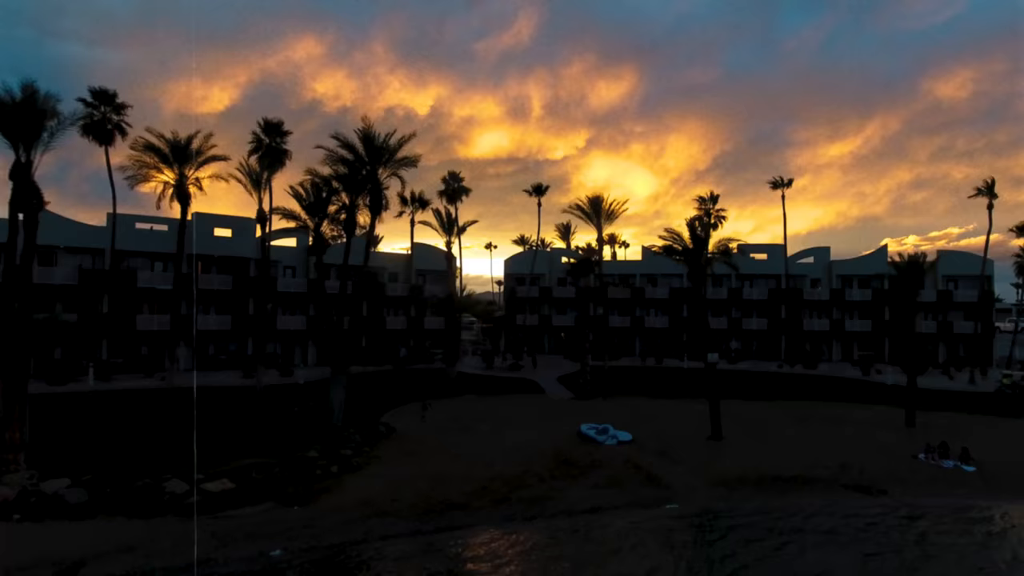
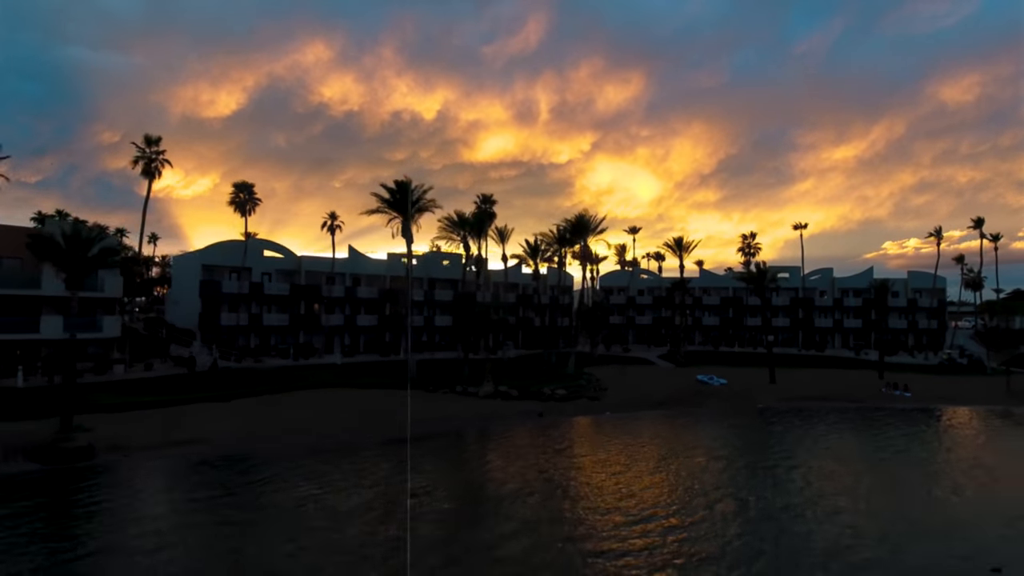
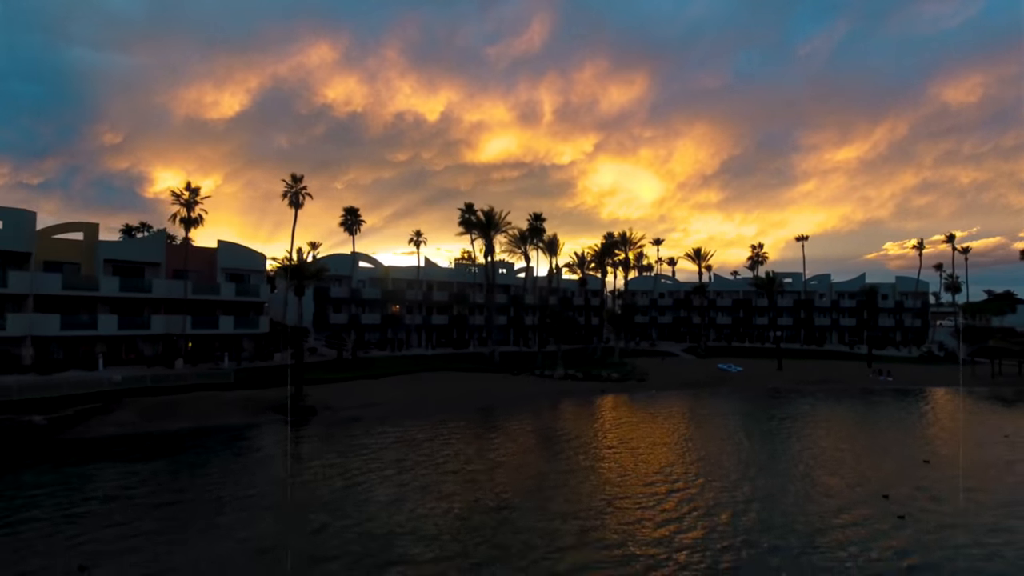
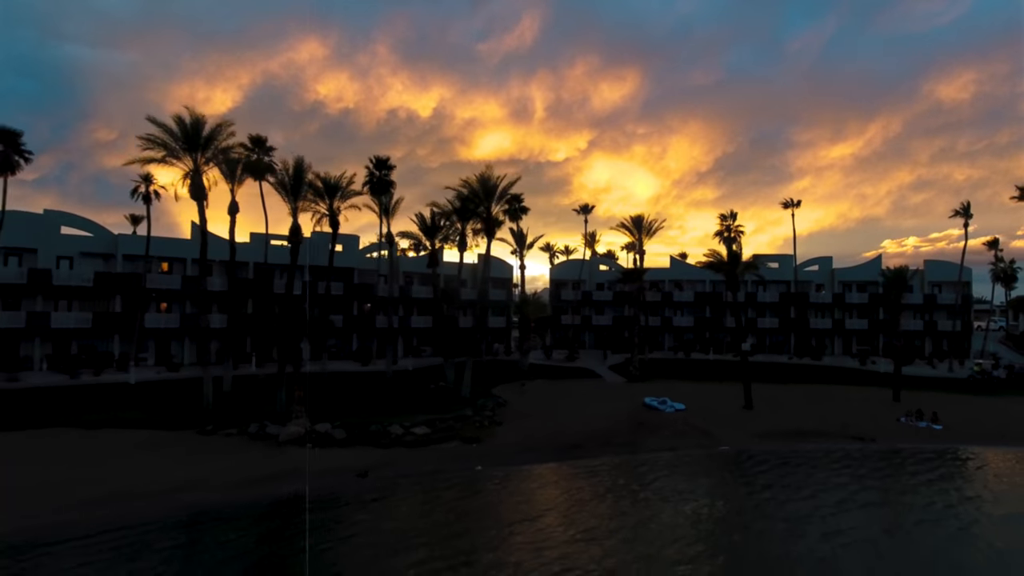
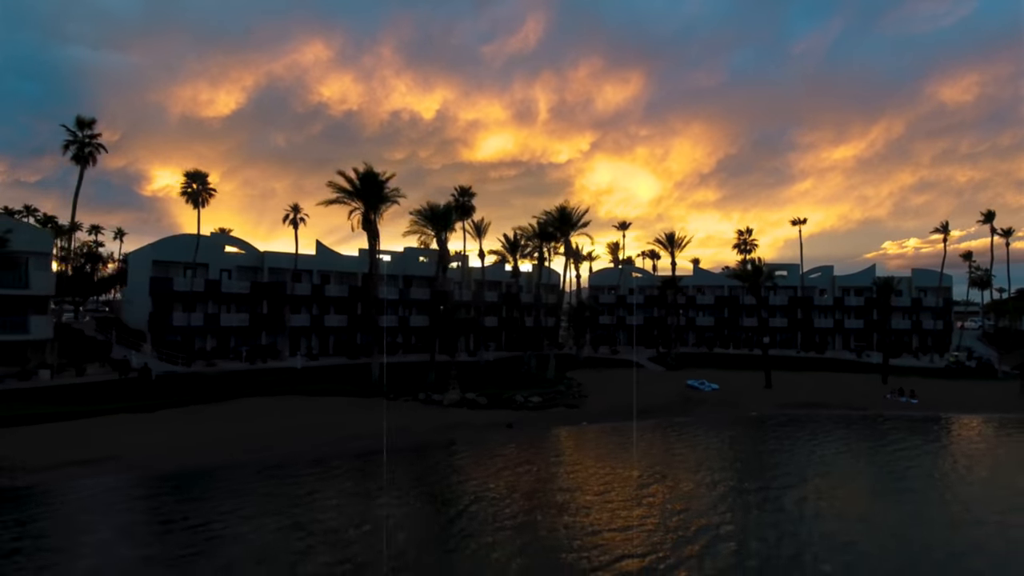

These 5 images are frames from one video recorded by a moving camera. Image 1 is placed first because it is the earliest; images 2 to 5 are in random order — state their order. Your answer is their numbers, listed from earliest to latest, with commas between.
4, 5, 2, 3
